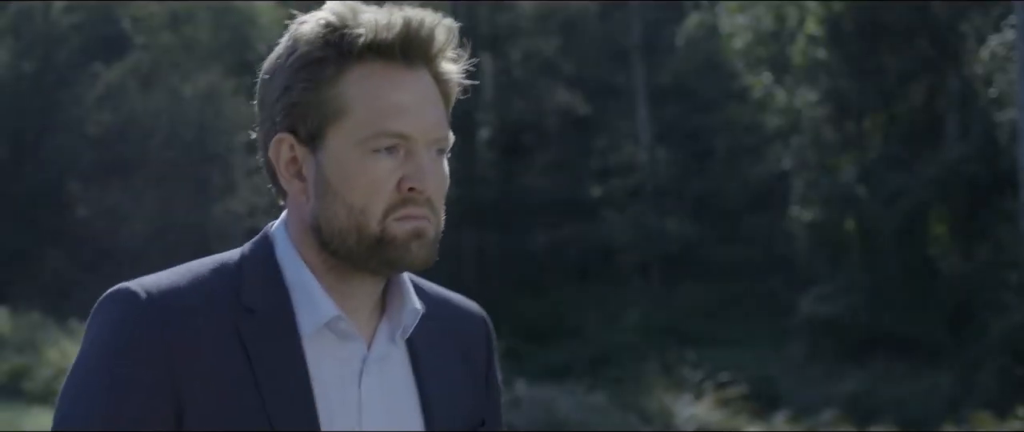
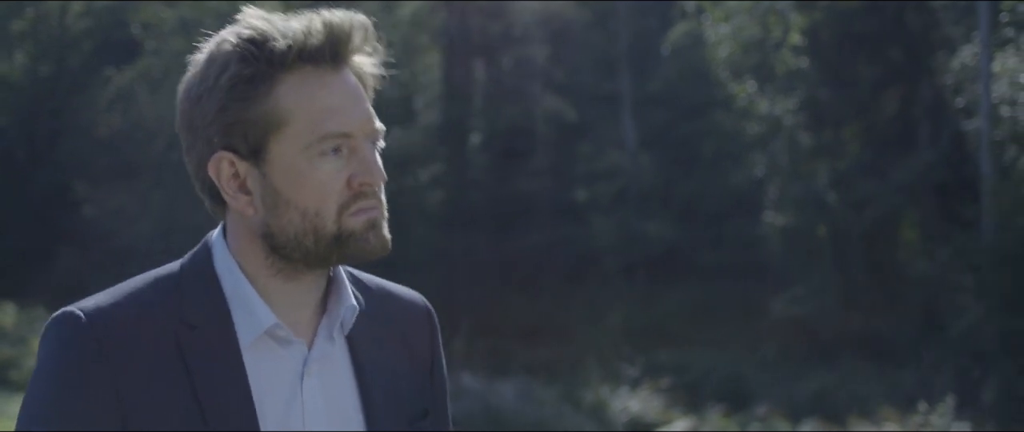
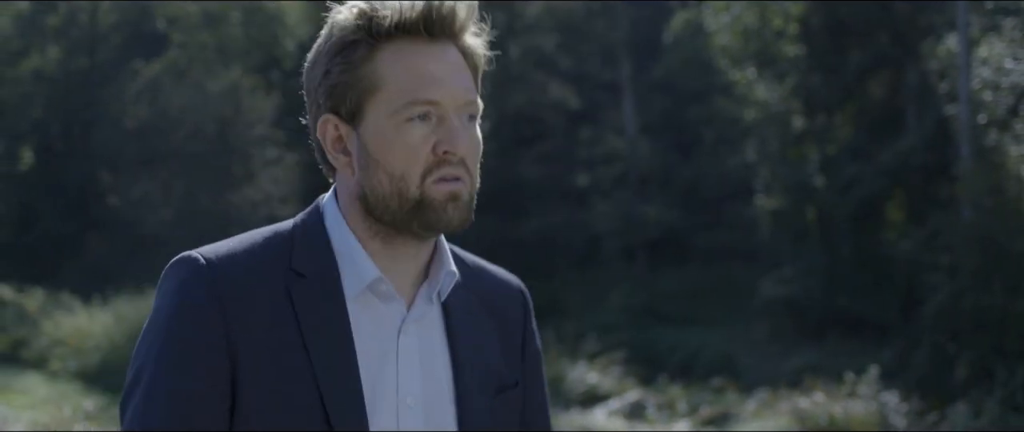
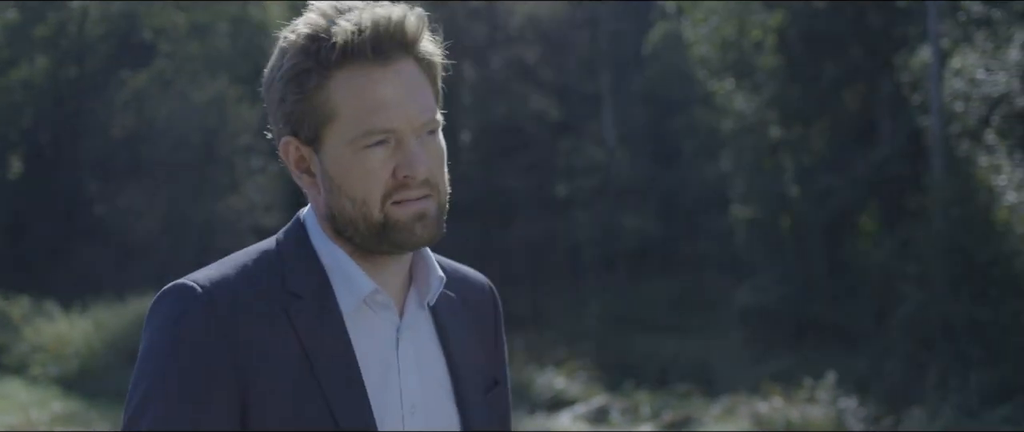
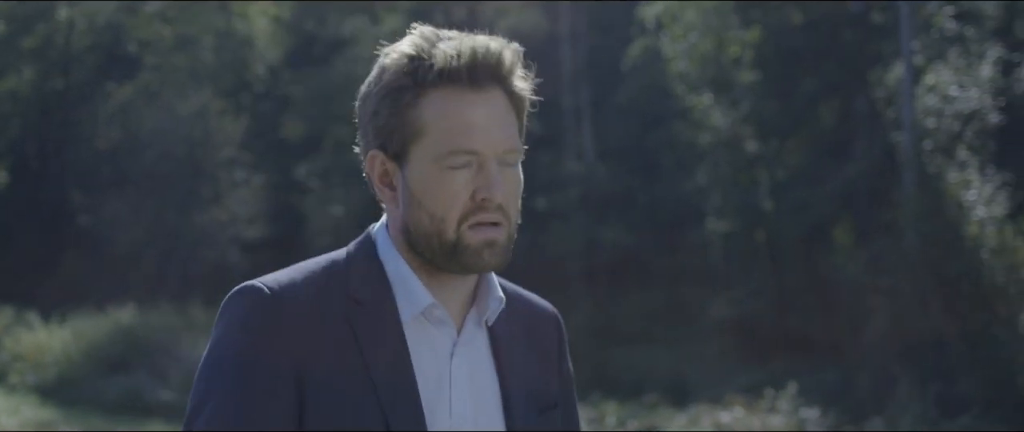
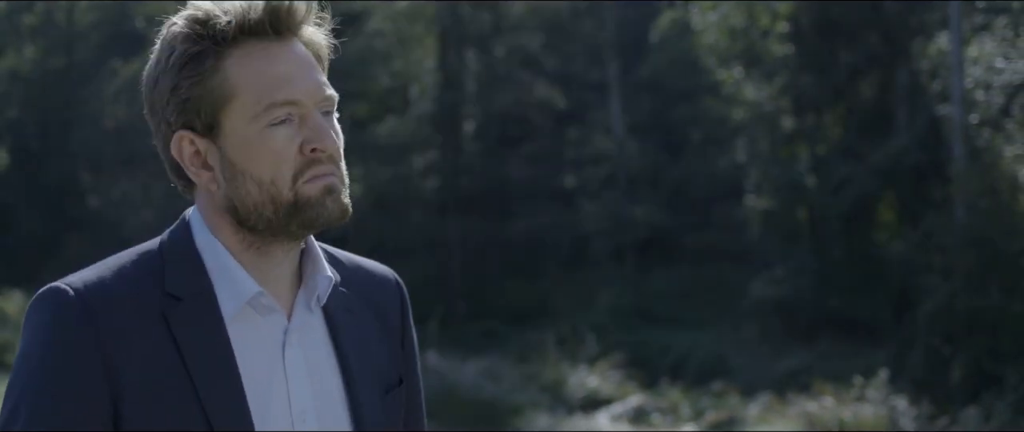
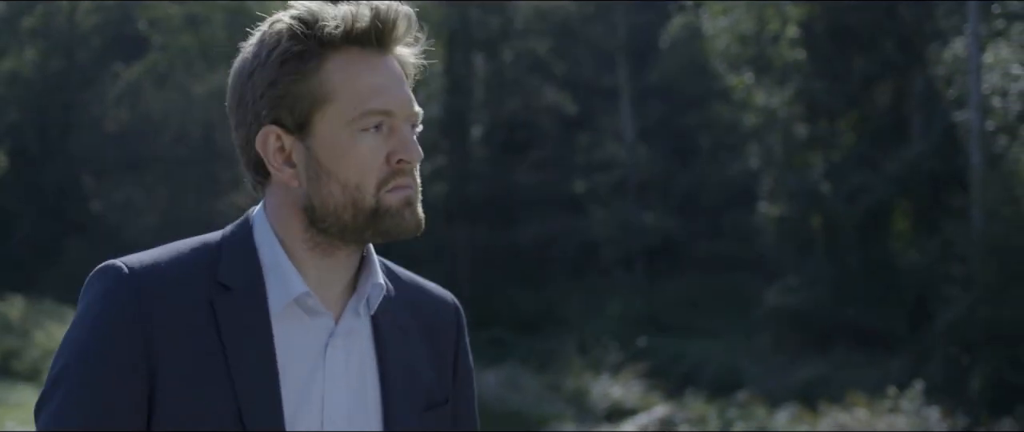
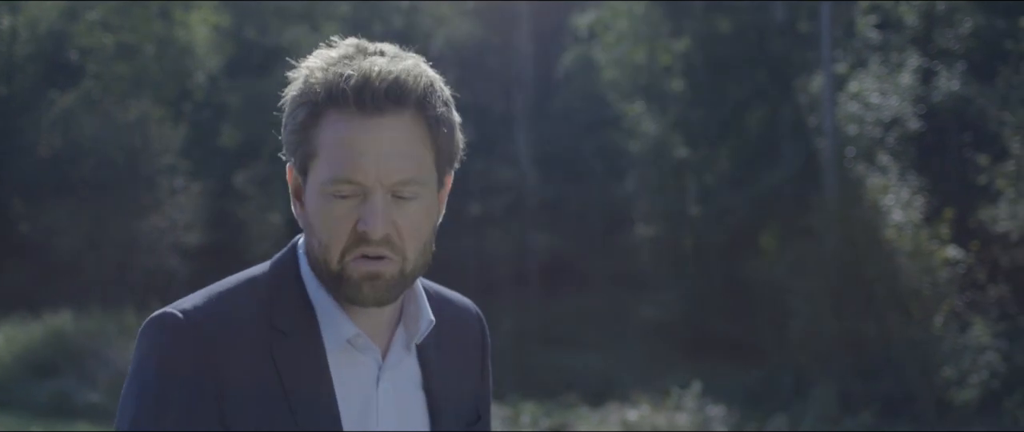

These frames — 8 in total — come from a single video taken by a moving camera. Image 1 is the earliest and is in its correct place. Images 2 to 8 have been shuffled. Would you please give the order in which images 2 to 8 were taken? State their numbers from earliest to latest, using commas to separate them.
2, 7, 6, 3, 4, 5, 8
